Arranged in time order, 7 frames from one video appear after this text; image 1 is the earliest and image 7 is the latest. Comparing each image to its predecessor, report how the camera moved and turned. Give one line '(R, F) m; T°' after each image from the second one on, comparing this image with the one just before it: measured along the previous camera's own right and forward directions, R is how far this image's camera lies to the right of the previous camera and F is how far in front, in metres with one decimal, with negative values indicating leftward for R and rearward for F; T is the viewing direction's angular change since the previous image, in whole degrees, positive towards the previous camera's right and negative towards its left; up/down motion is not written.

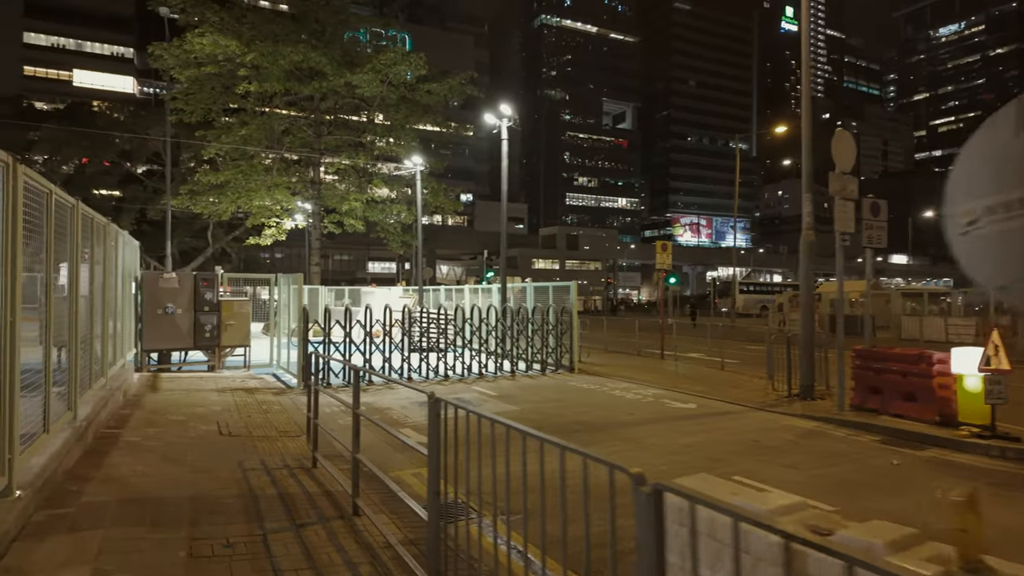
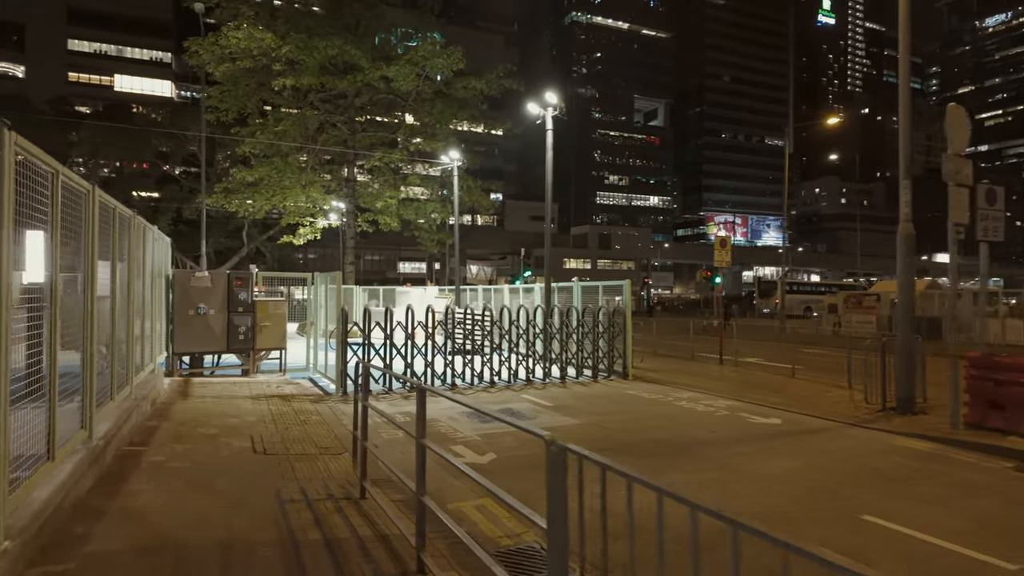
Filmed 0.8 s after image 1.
(-0.6, +1.1) m; -3°
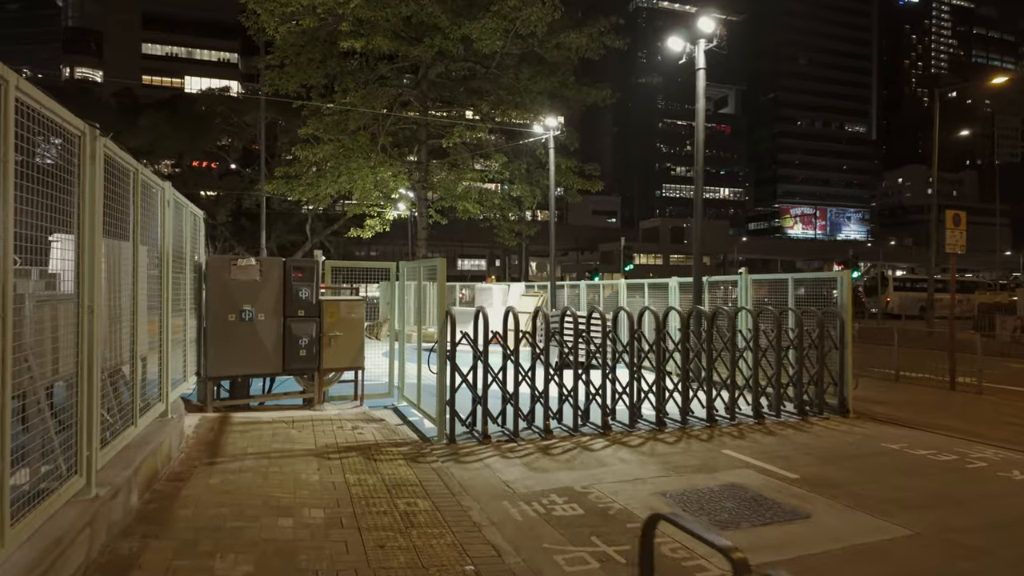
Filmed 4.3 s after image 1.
(-2.0, +4.4) m; -5°
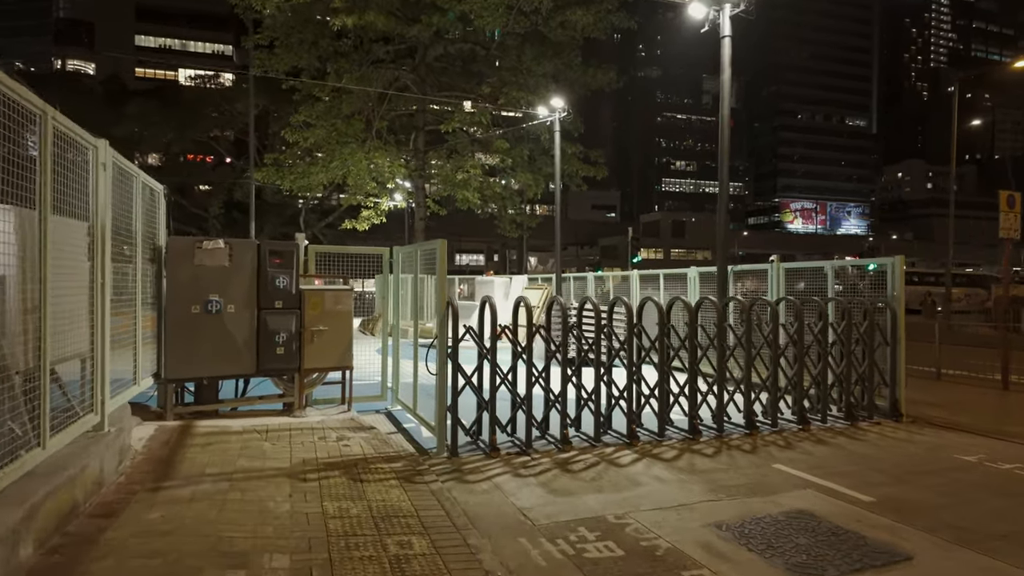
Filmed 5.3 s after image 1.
(-0.2, +1.3) m; 0°
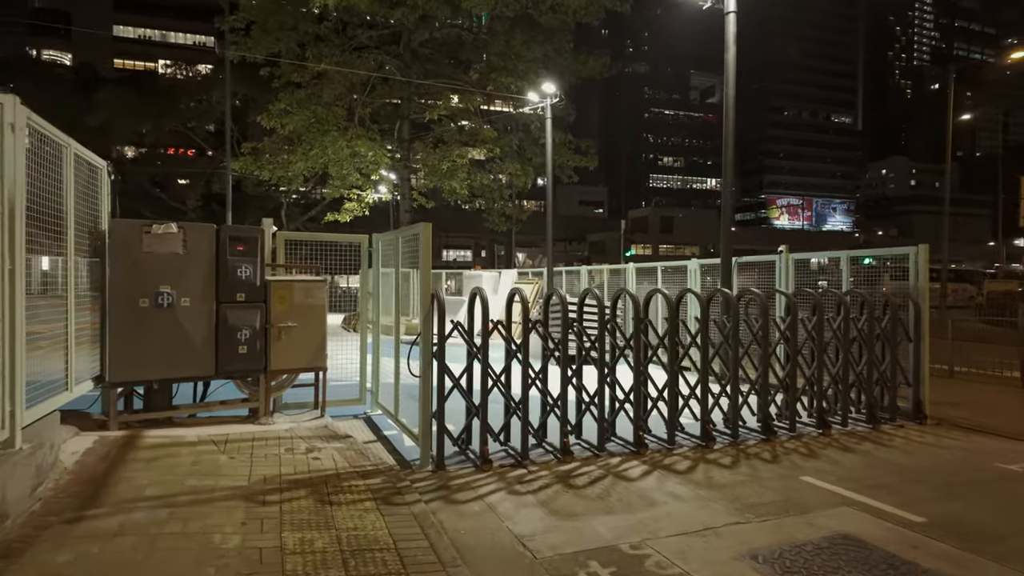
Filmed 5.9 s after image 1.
(-0.1, +0.9) m; +1°
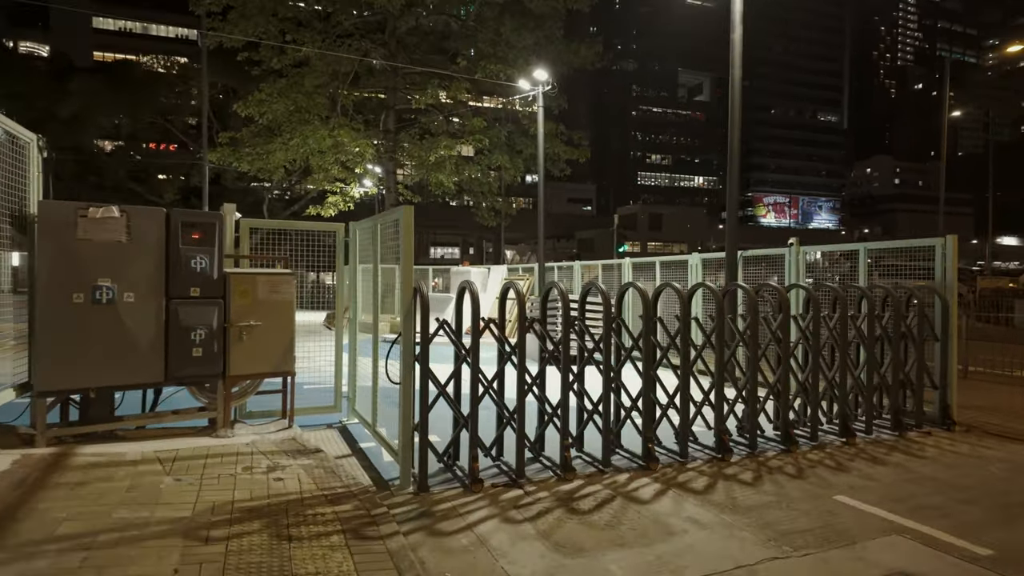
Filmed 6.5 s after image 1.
(-0.1, +0.8) m; +1°
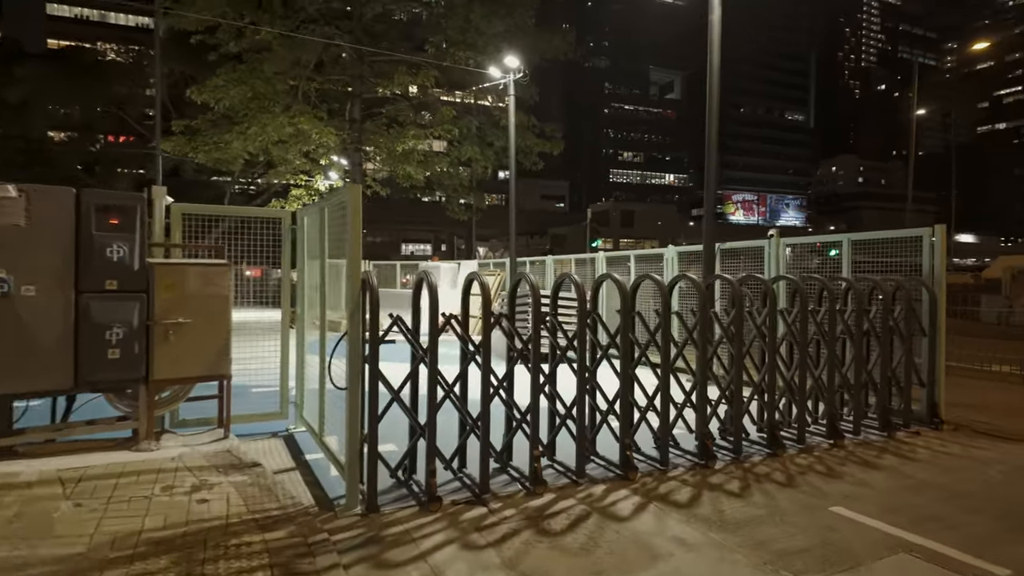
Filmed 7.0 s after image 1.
(+0.1, +0.6) m; +3°
